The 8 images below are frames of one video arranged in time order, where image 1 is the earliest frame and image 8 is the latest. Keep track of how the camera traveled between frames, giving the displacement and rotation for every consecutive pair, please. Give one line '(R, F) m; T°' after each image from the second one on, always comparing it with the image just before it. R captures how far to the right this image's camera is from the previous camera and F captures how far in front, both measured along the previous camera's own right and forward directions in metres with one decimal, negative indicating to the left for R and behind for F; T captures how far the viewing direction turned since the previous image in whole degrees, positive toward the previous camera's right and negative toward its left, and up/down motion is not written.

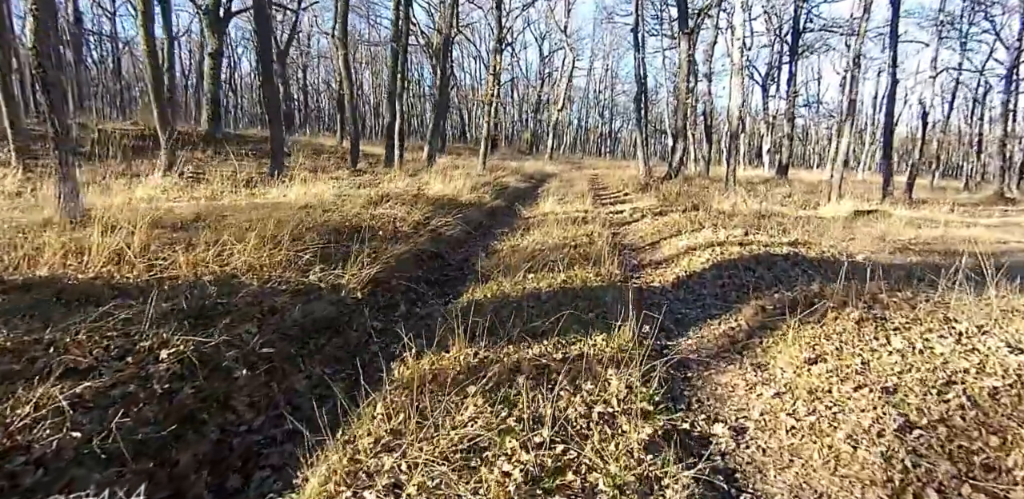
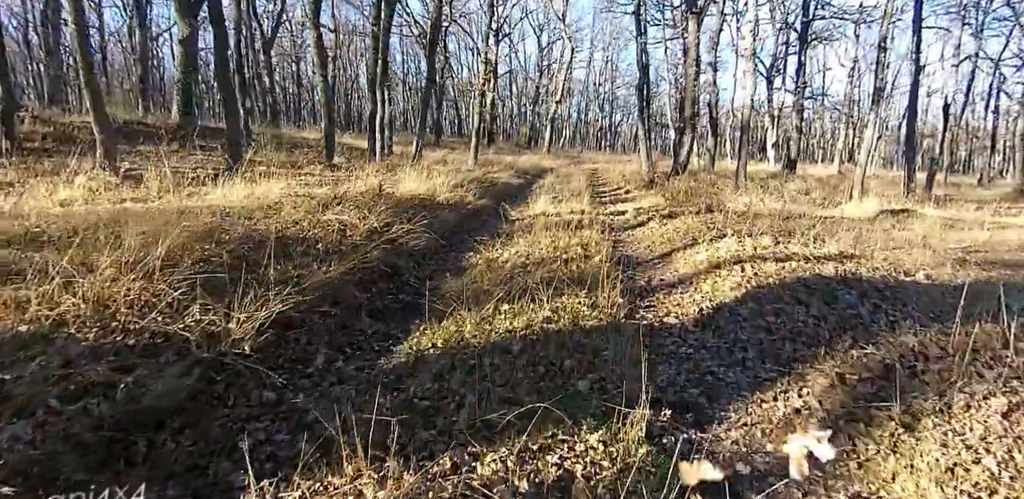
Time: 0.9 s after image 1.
(+0.4, +2.1) m; 0°
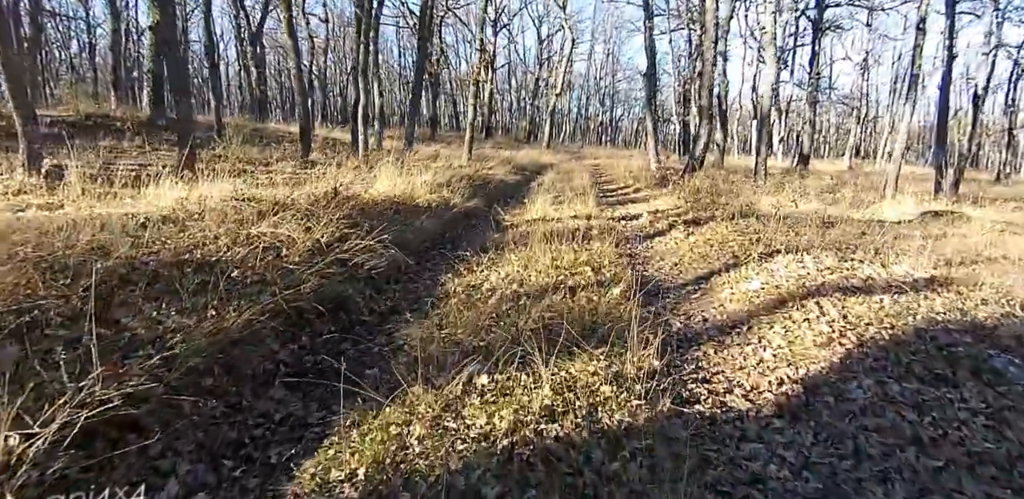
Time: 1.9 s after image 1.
(+0.1, +2.1) m; 0°
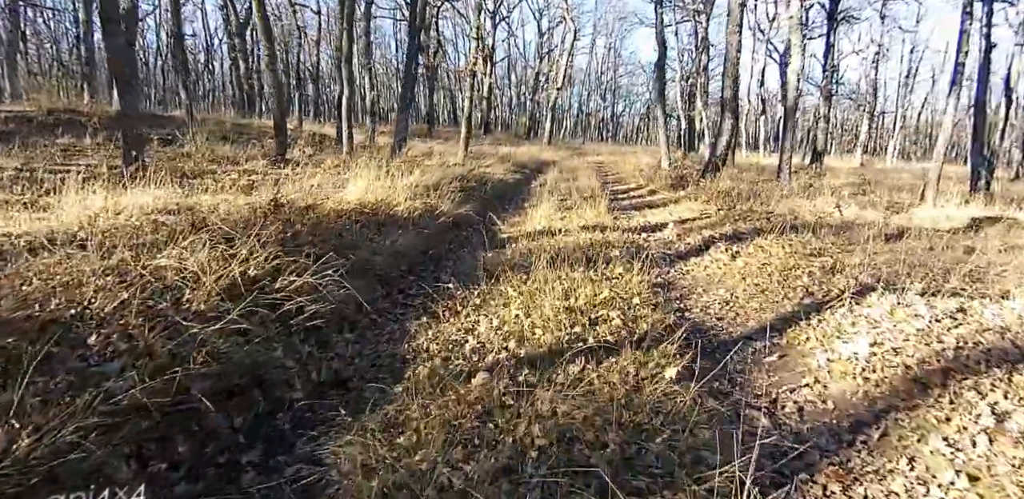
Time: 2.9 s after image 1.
(0.0, +1.9) m; 0°
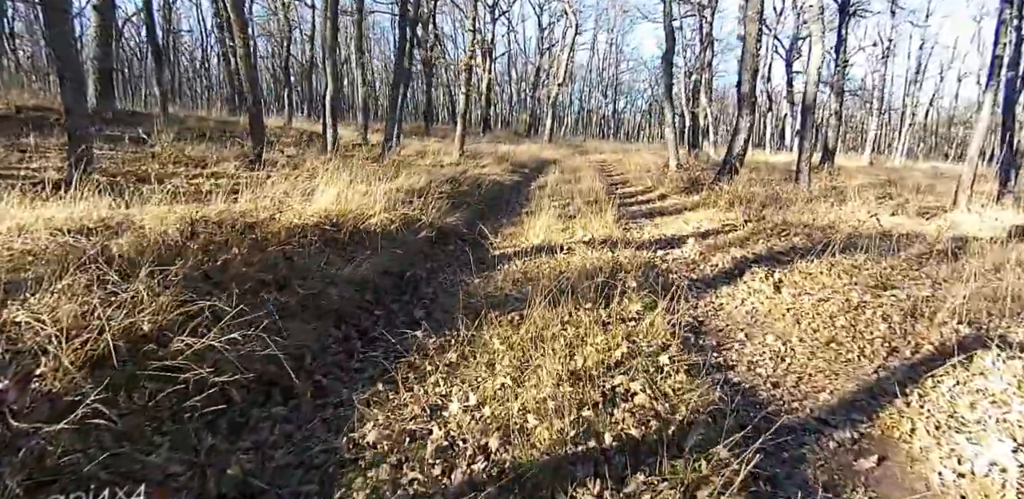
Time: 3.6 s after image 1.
(+0.1, +1.4) m; 0°
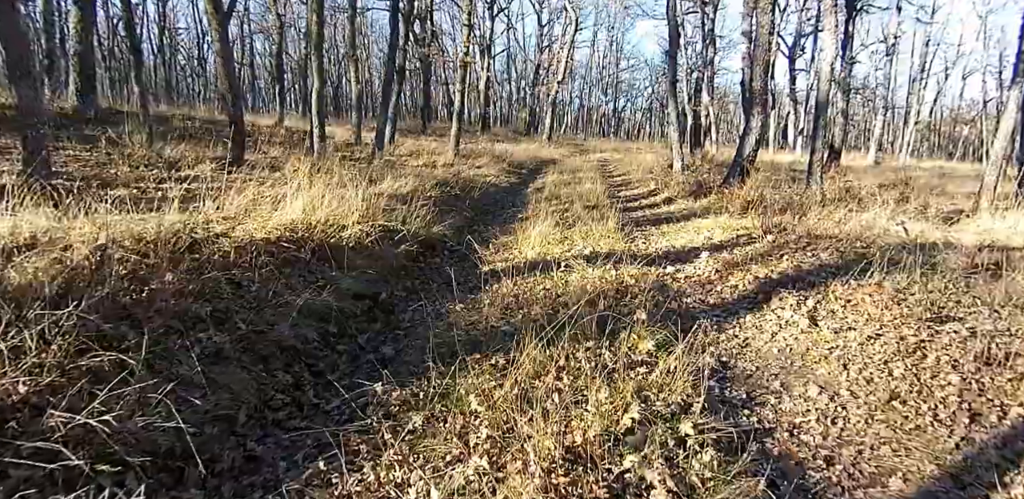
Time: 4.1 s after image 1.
(+0.1, +0.9) m; 0°
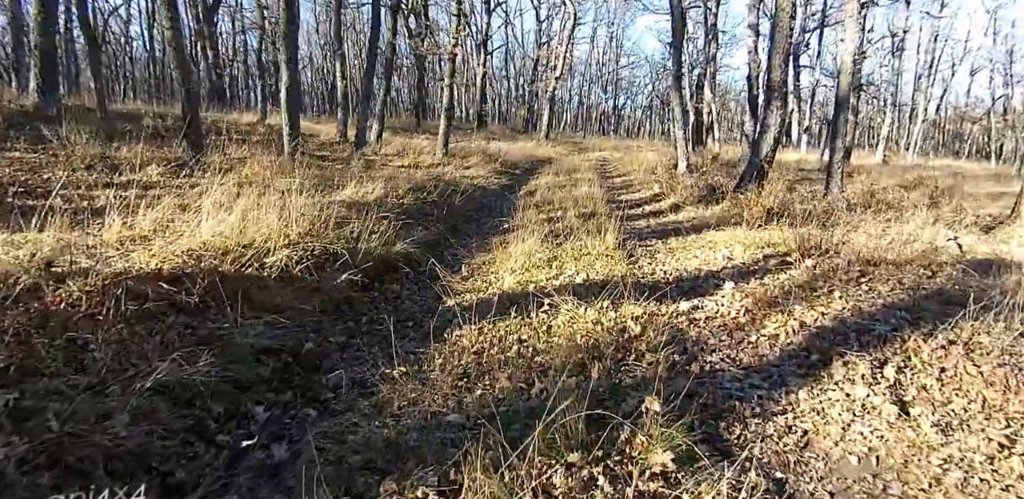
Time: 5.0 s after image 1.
(+0.3, +1.5) m; 0°
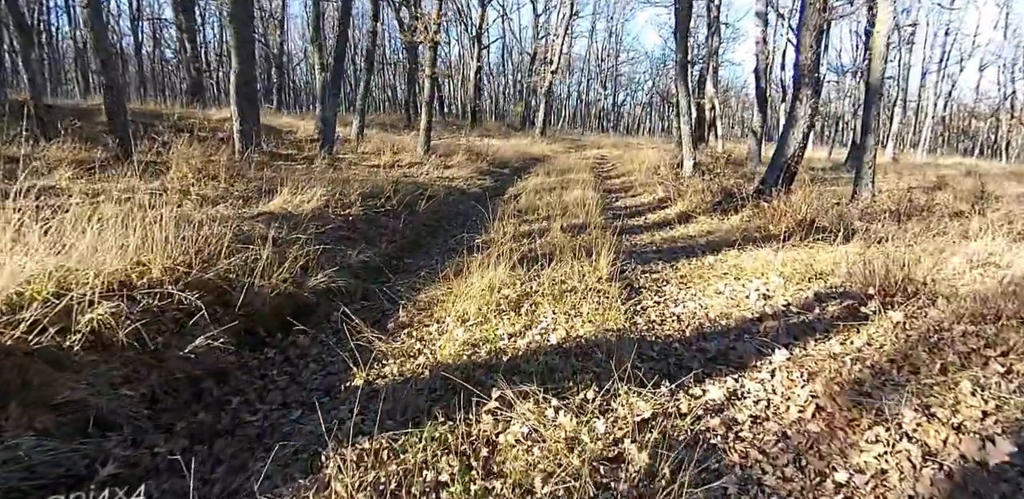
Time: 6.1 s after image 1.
(+0.4, +1.9) m; 0°
